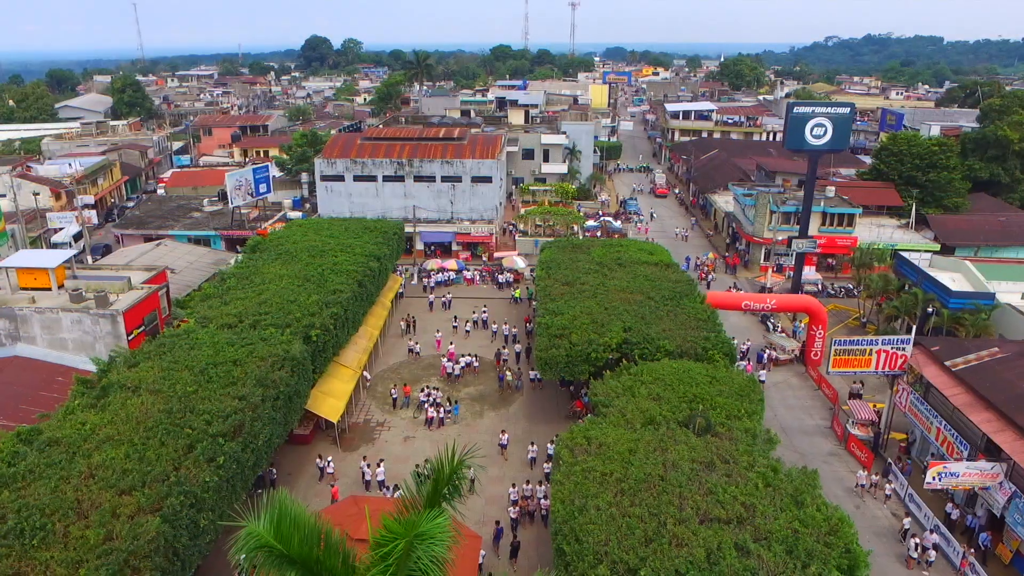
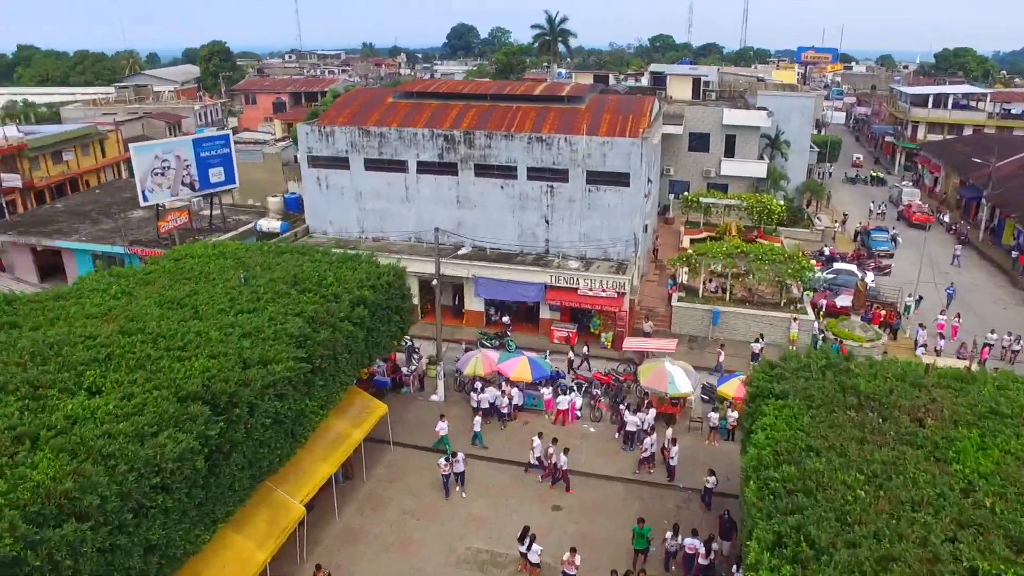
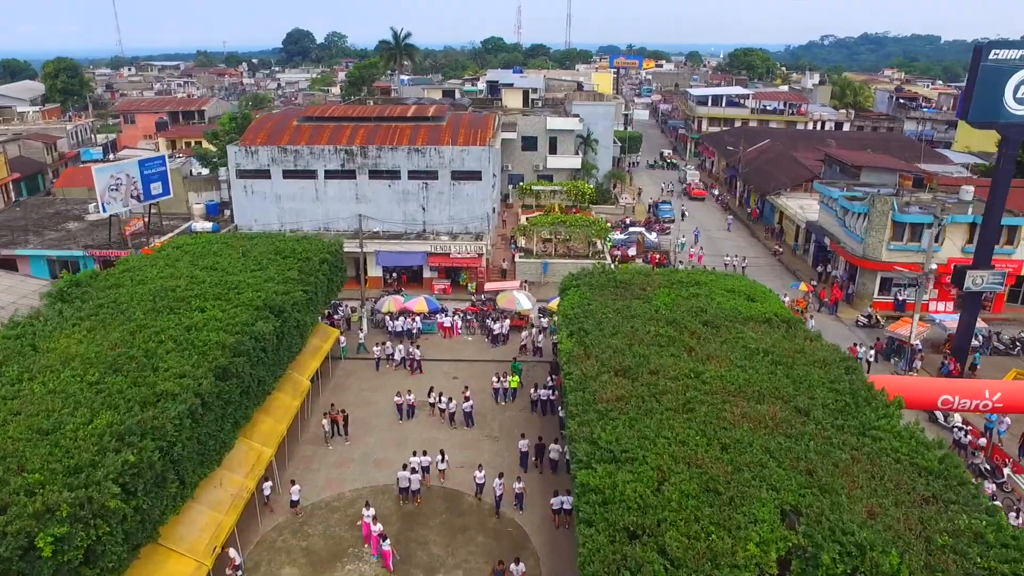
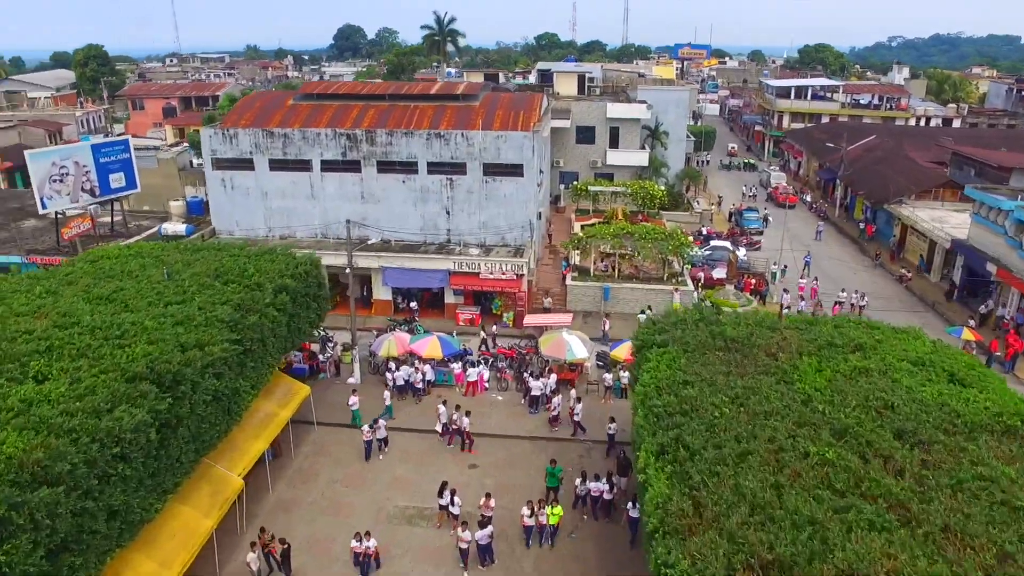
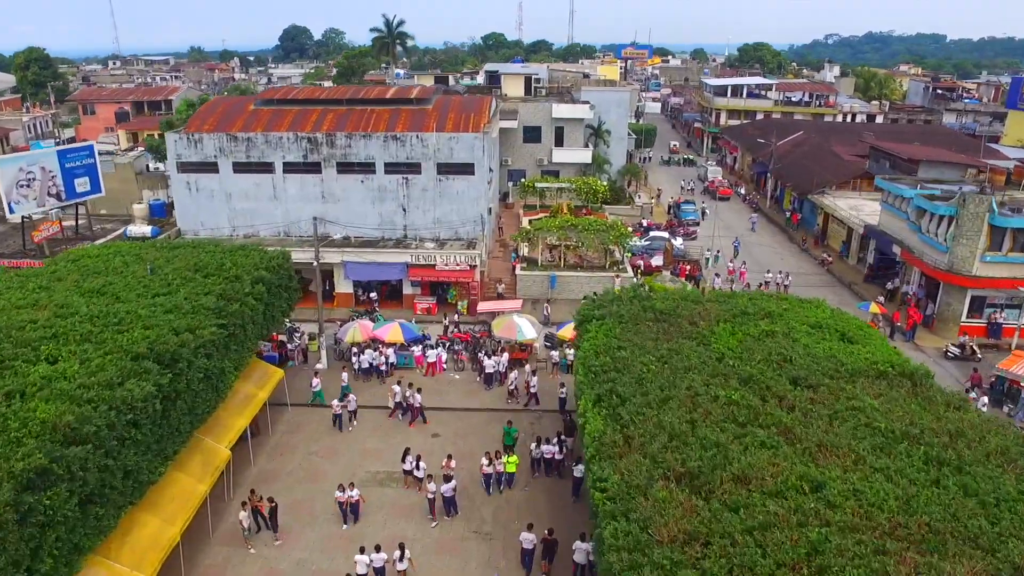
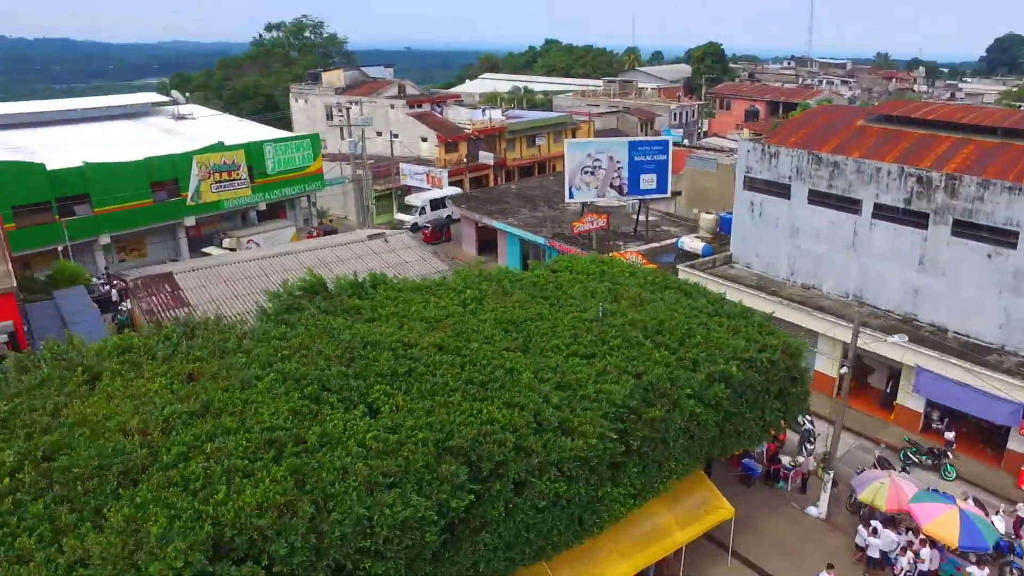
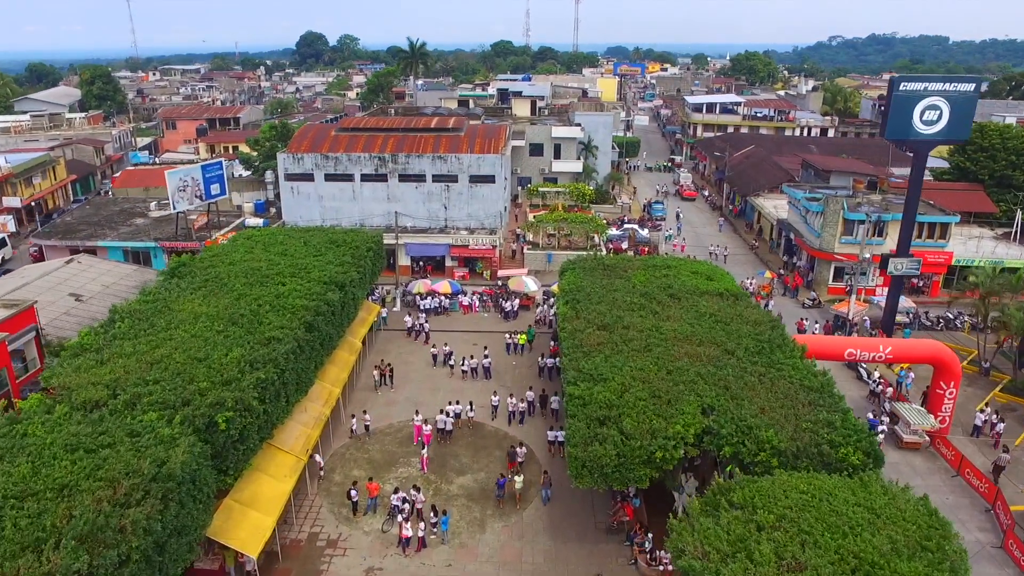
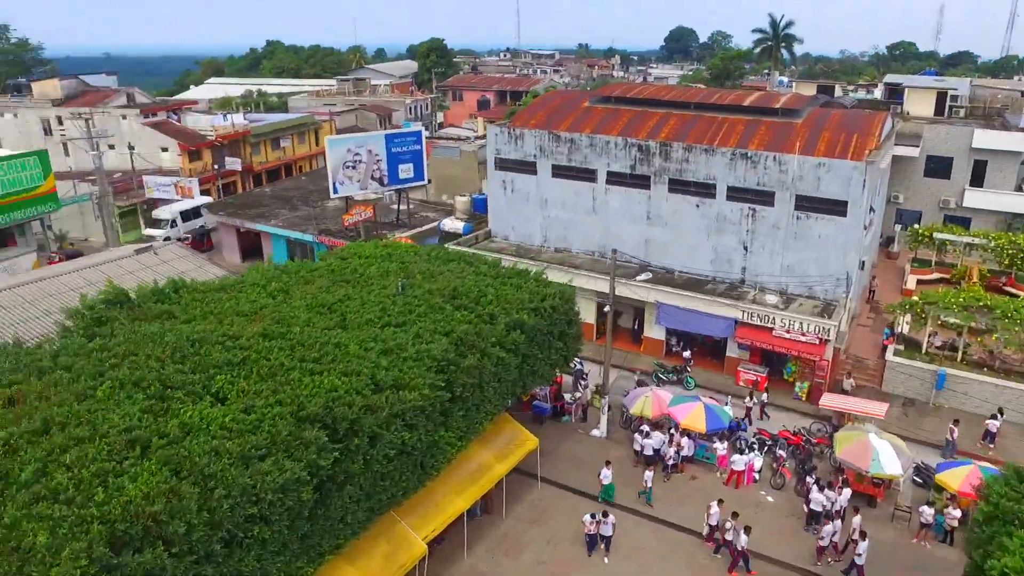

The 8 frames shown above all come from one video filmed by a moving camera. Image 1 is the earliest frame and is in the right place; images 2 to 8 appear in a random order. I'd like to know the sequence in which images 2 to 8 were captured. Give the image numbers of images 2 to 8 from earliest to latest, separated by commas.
7, 3, 5, 4, 2, 8, 6
